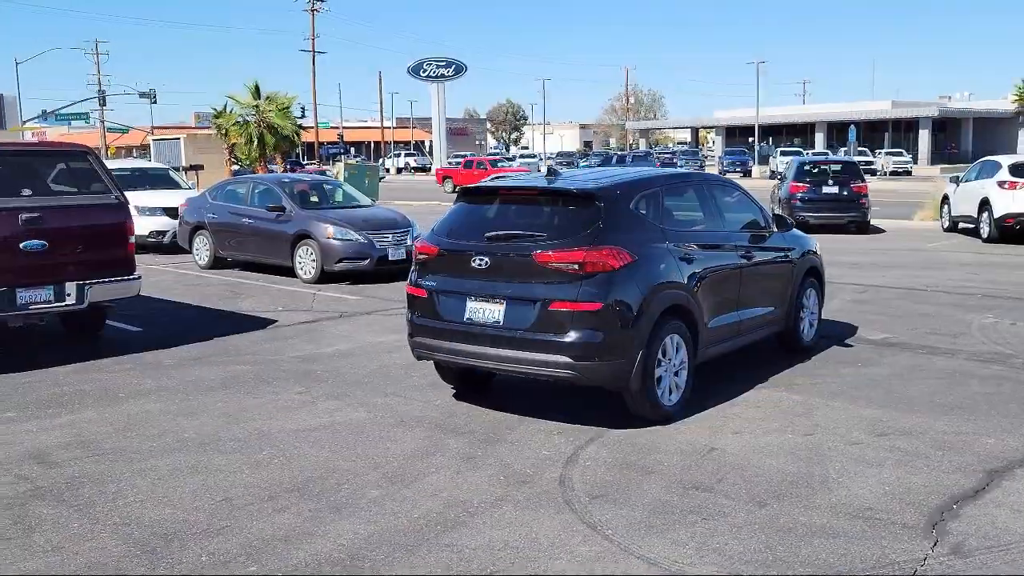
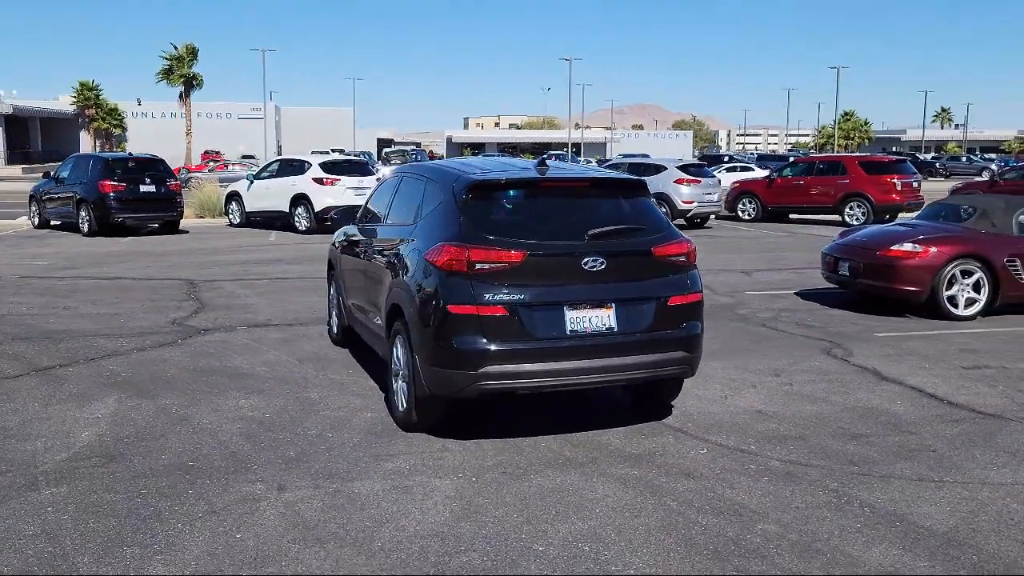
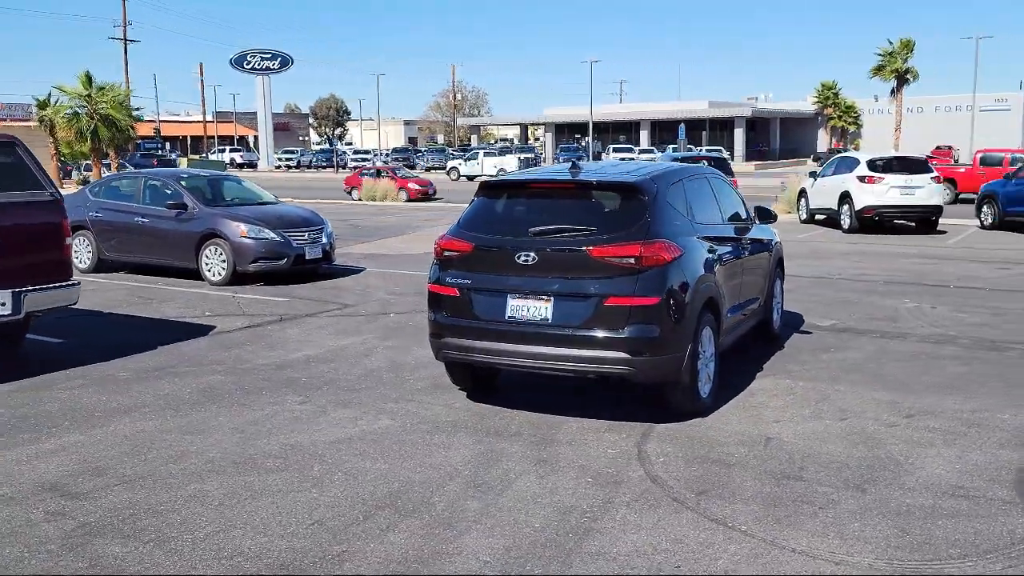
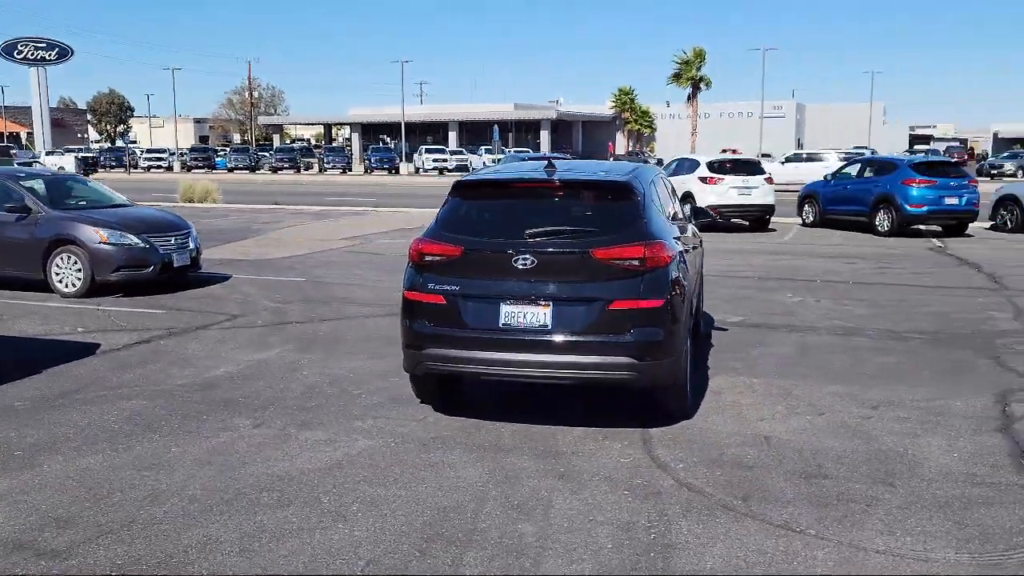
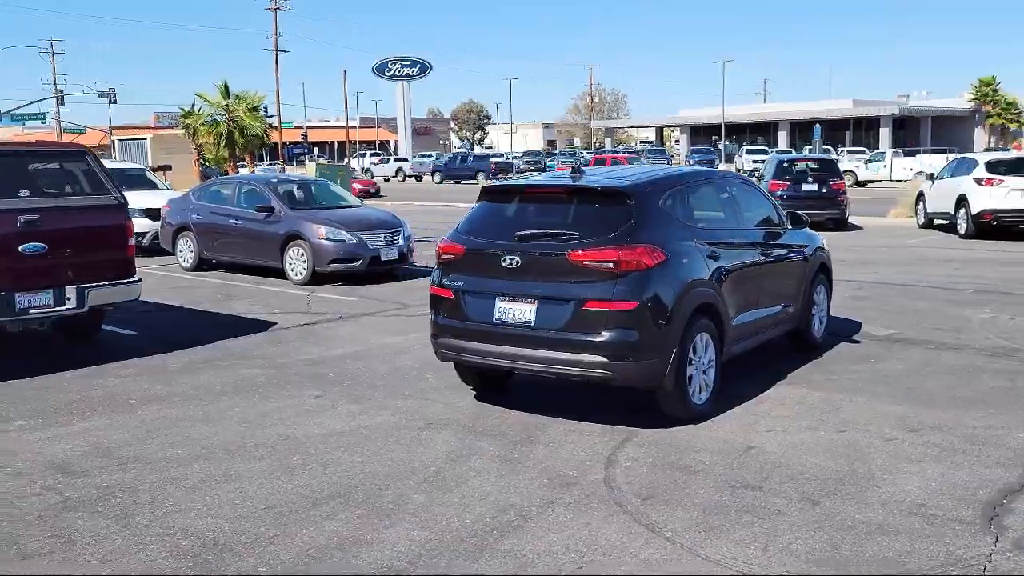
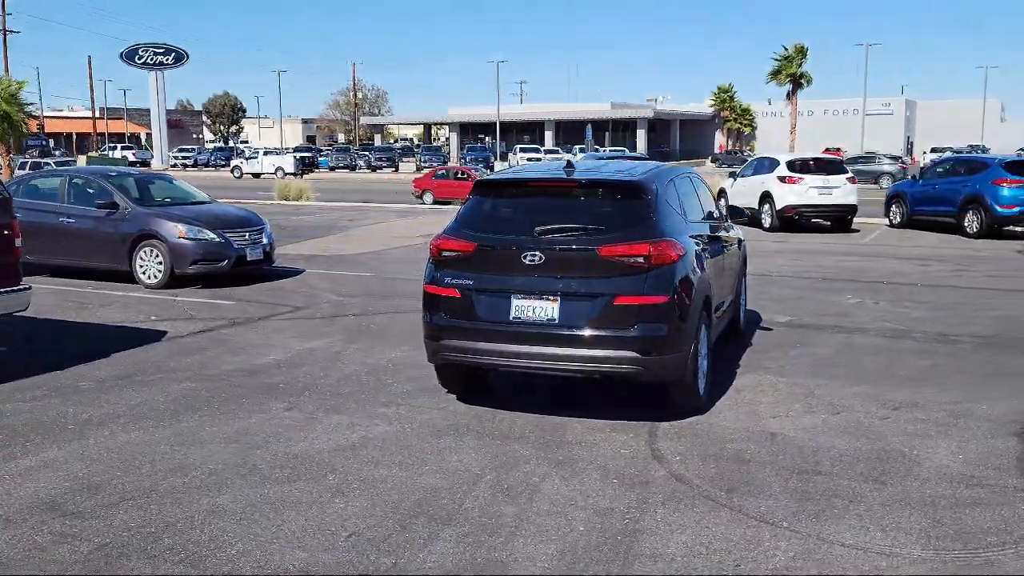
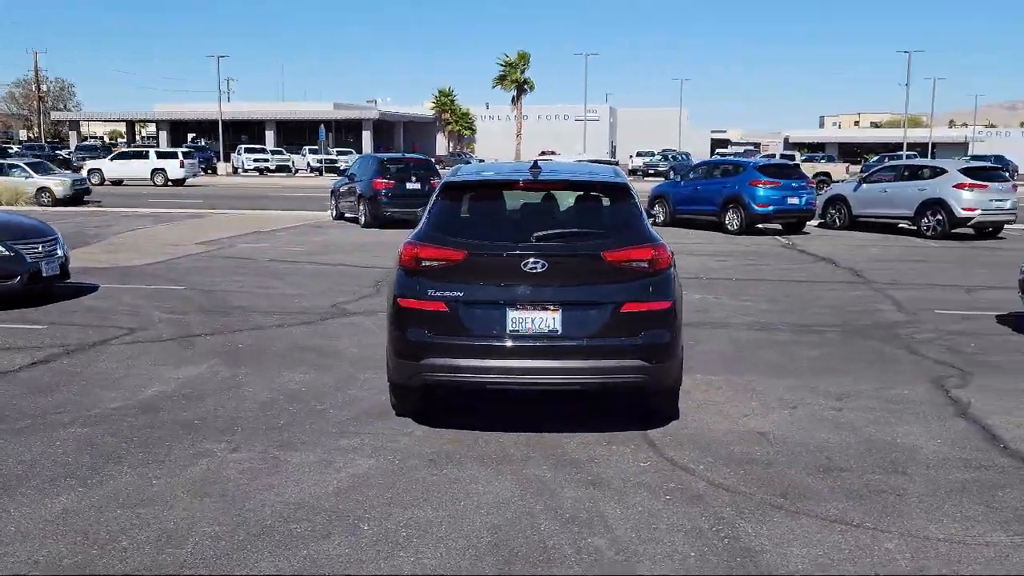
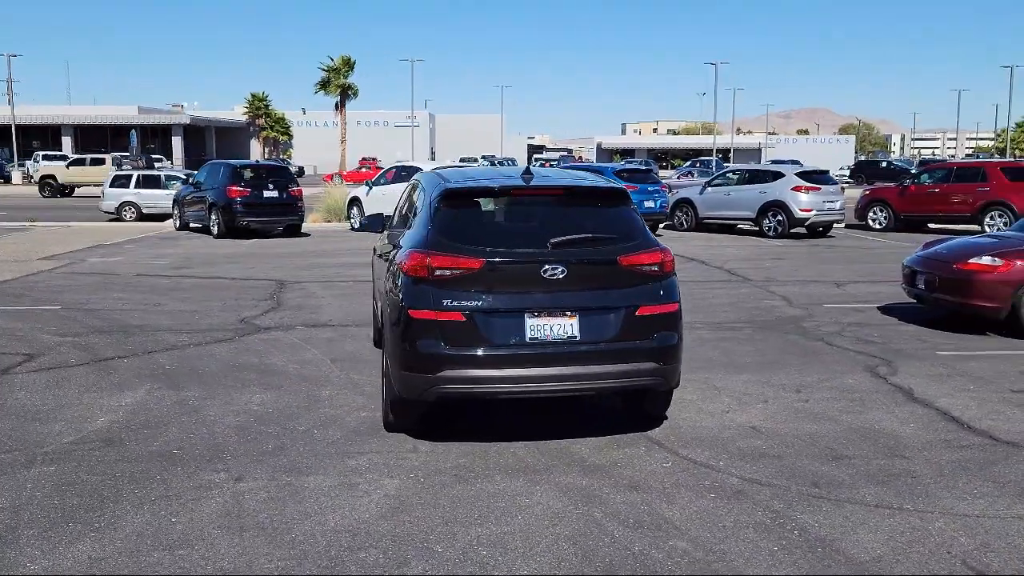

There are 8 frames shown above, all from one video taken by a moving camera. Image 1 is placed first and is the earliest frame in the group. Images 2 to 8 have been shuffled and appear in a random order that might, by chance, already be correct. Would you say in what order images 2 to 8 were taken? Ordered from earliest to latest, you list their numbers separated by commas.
5, 3, 6, 4, 7, 8, 2
